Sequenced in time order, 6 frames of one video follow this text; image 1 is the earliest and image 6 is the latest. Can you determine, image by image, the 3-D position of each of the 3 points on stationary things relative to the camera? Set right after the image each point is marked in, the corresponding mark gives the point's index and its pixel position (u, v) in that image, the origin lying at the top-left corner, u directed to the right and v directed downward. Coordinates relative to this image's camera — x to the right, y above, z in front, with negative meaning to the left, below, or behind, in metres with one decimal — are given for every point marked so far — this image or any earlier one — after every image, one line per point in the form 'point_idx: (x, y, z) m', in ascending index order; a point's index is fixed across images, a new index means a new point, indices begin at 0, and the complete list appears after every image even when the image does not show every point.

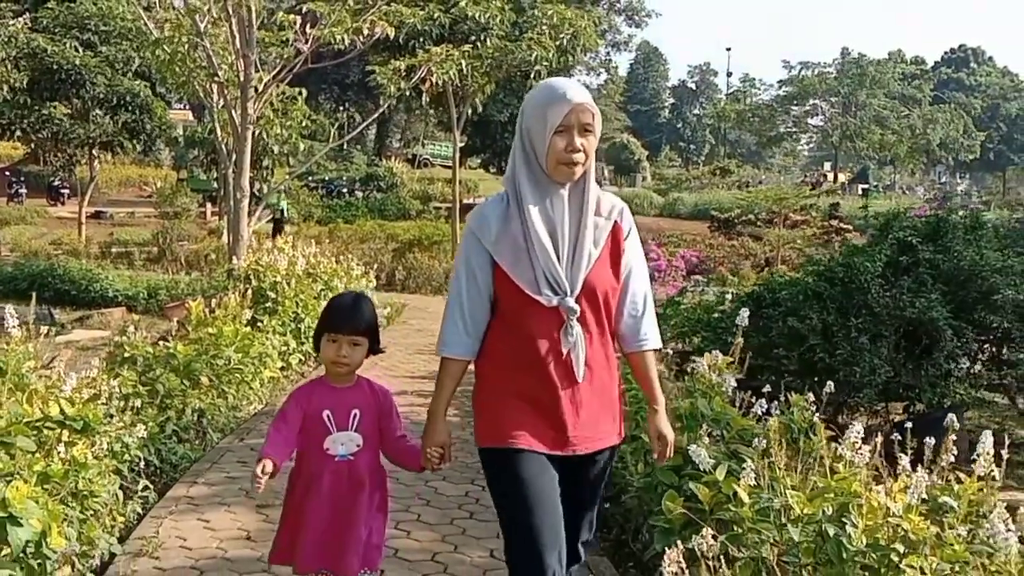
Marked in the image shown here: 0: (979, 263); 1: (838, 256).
0: (+2.4, +0.1, +5.7) m
1: (+1.8, +0.2, +6.1) m
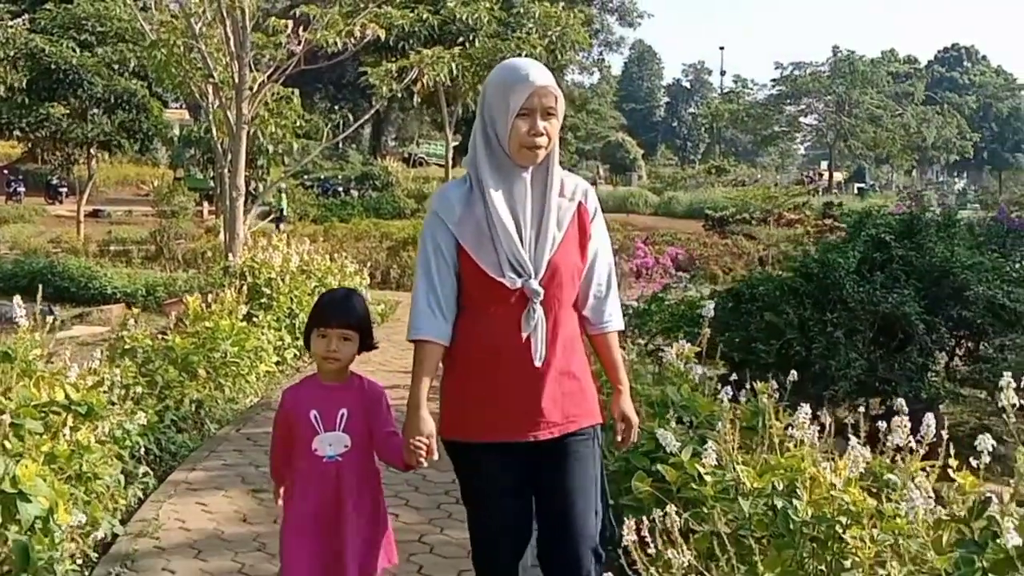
0: (+2.4, +0.1, +5.9) m
1: (+1.7, +0.2, +6.3) m
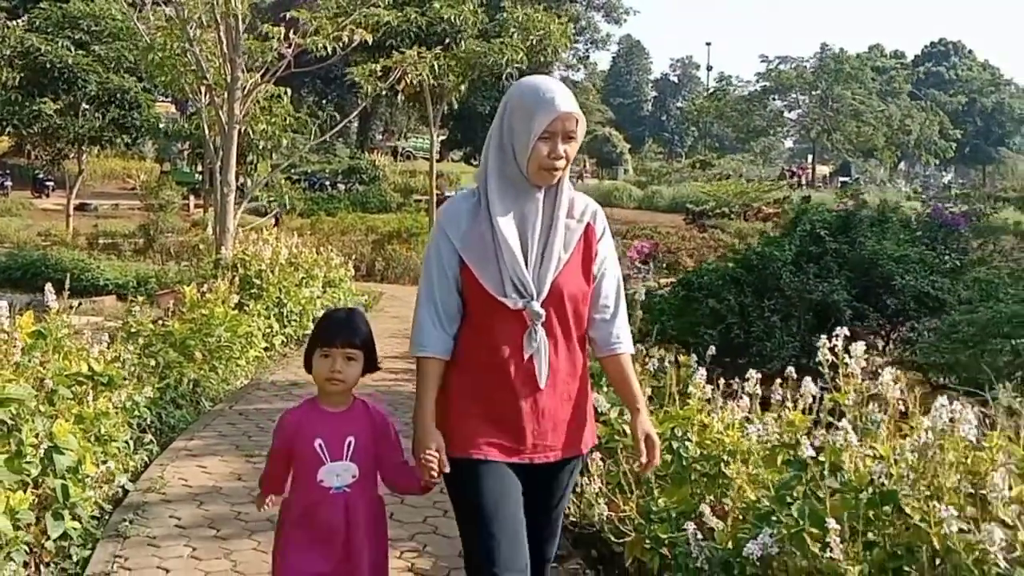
0: (+2.2, +0.2, +6.5) m
1: (+1.6, +0.3, +7.0) m
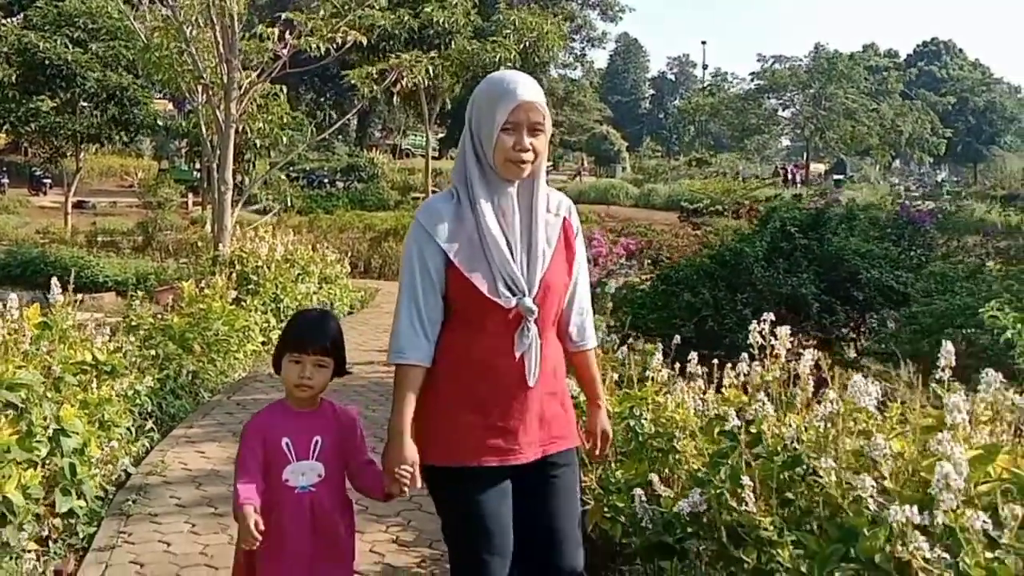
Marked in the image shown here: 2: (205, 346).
0: (+2.1, +0.2, +6.8) m
1: (+1.5, +0.3, +7.3) m
2: (-2.0, -0.4, +7.2) m
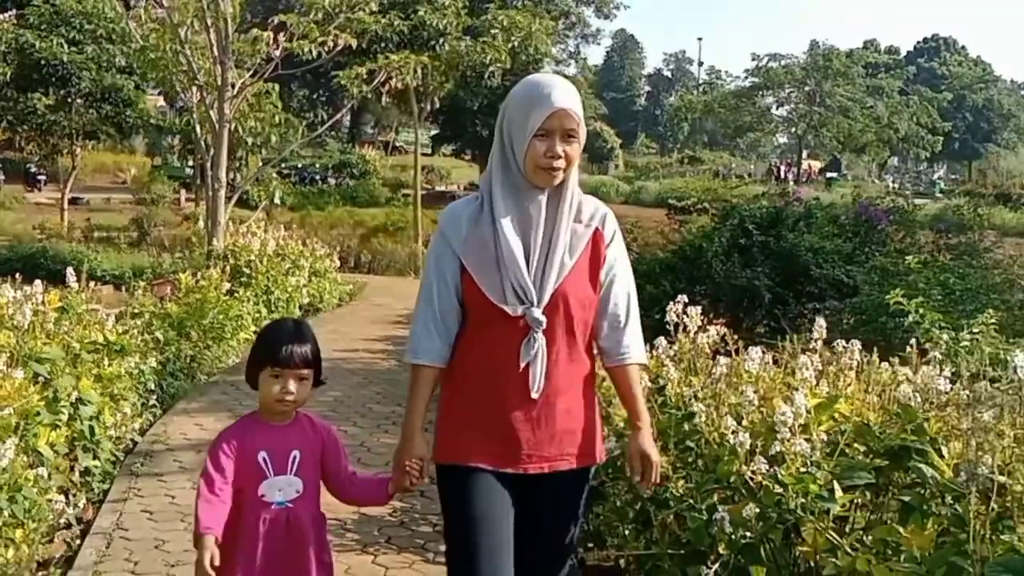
0: (+1.9, +0.3, +7.4) m
1: (+1.3, +0.3, +7.8) m
2: (-2.2, -0.3, +7.8) m
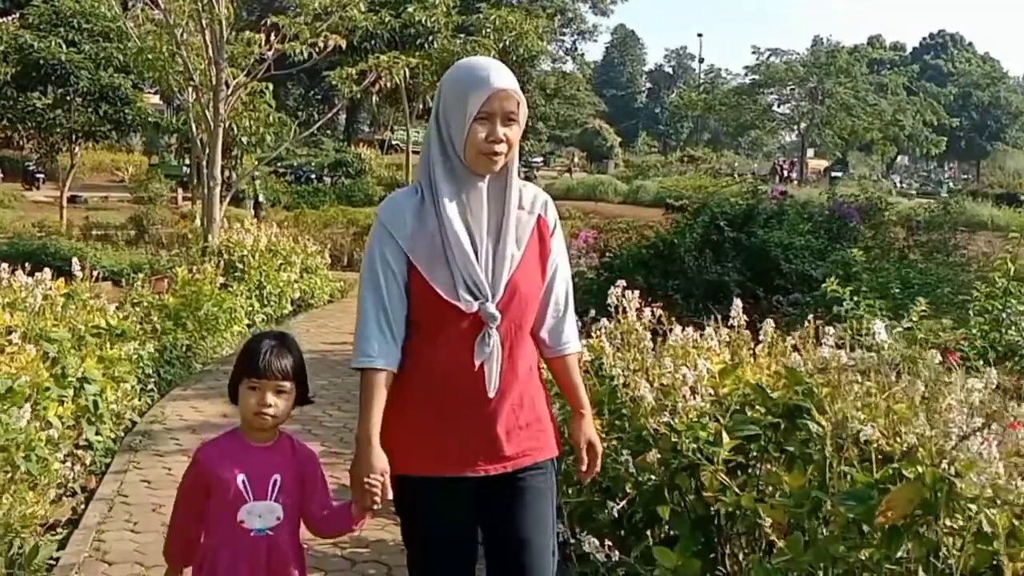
0: (+1.8, +0.3, +7.7) m
1: (+1.2, +0.4, +8.2) m
2: (-2.3, -0.3, +8.2) m
